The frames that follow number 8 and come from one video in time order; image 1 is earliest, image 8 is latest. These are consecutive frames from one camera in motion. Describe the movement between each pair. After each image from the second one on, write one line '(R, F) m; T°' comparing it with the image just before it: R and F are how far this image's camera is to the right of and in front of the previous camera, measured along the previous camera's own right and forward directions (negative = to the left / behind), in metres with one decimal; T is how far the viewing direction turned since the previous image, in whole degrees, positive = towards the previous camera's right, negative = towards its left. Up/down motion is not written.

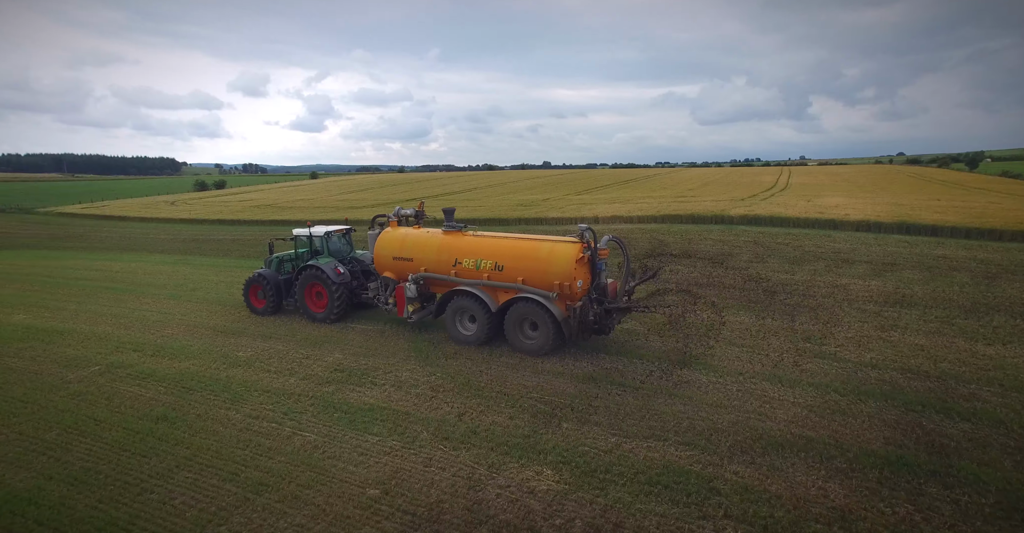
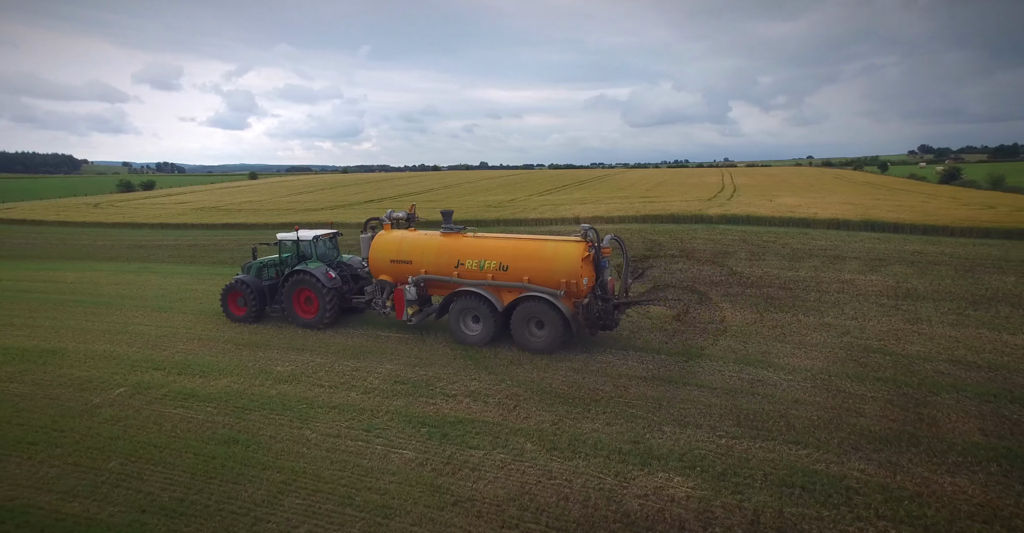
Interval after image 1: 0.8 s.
(-1.6, +0.3) m; +5°
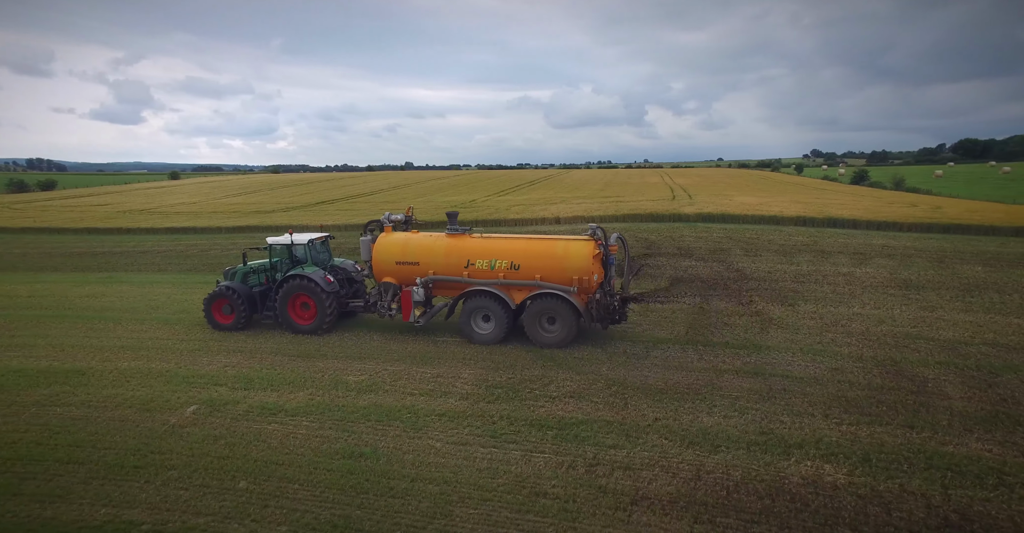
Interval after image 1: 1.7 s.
(-2.0, +0.1) m; +6°
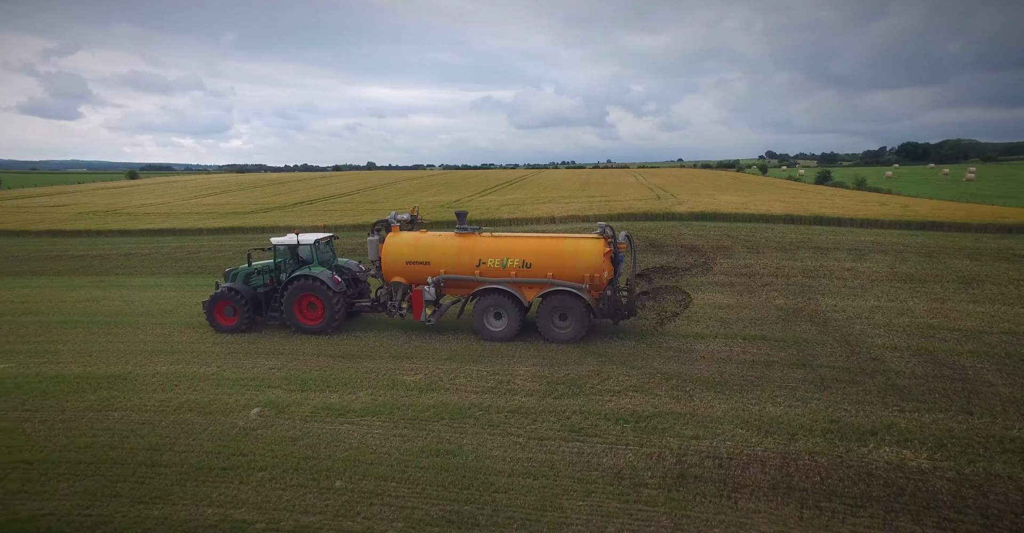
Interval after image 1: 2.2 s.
(-1.2, 0.0) m; +3°
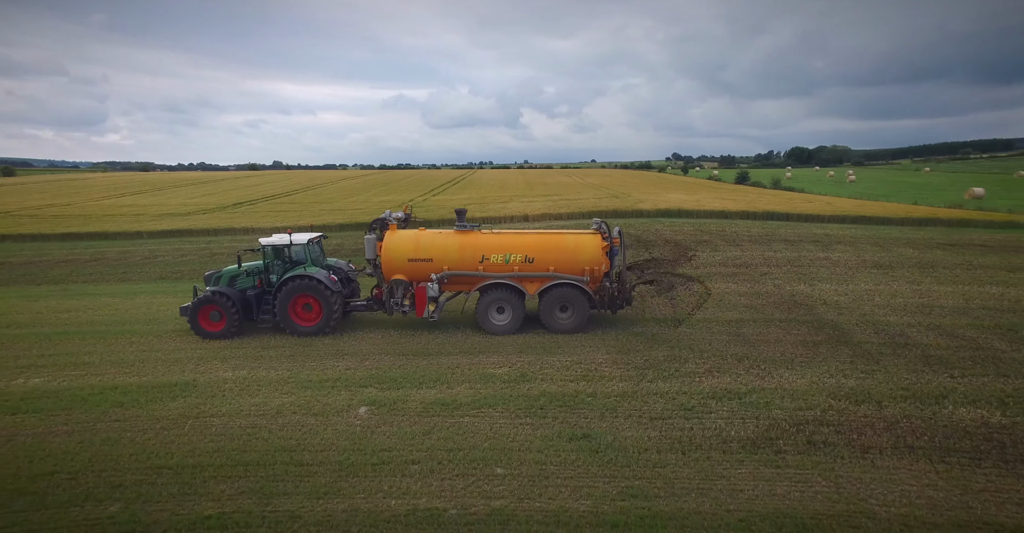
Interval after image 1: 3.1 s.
(-2.1, -0.1) m; +7°
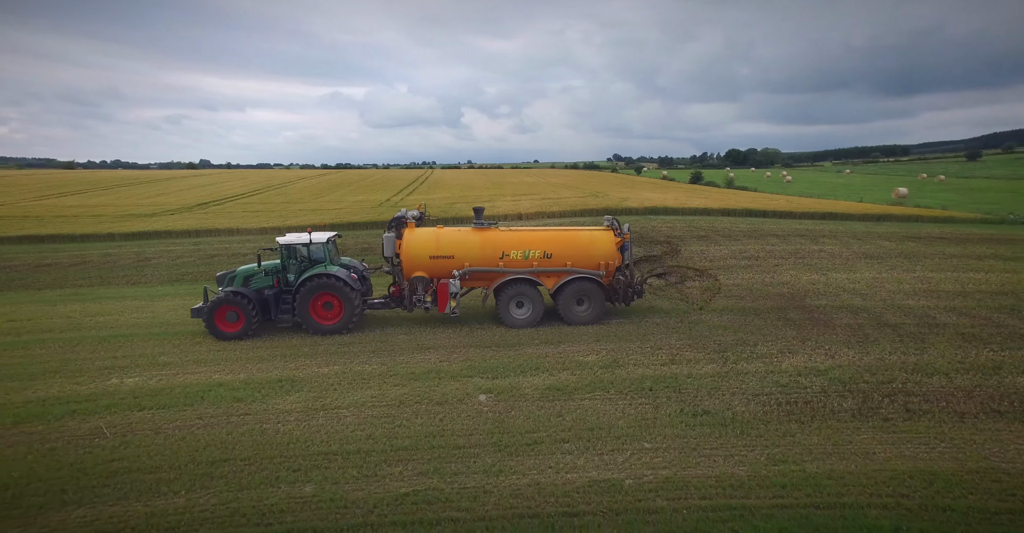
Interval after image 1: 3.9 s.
(-1.9, -0.2) m; +4°
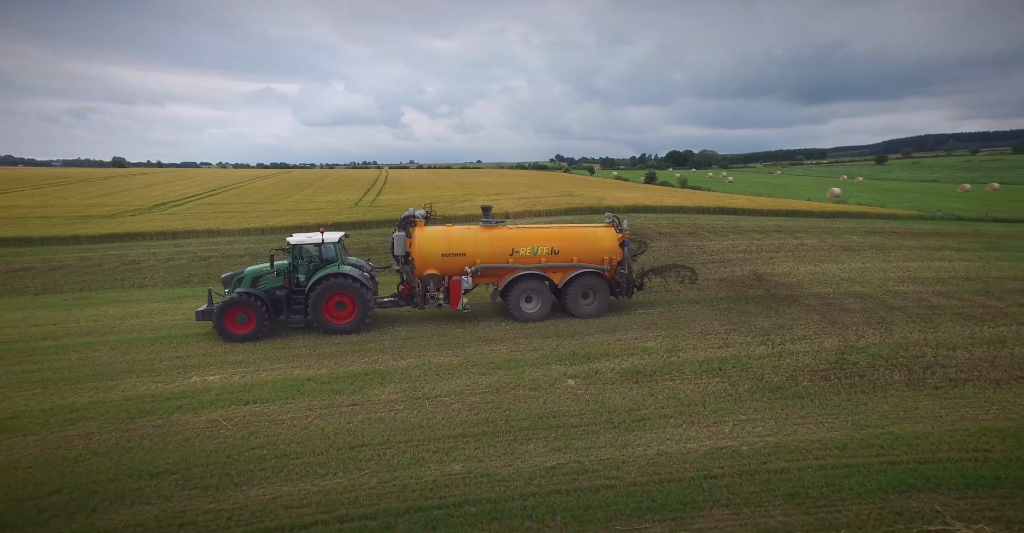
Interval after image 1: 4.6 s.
(-1.7, -0.3) m; +5°
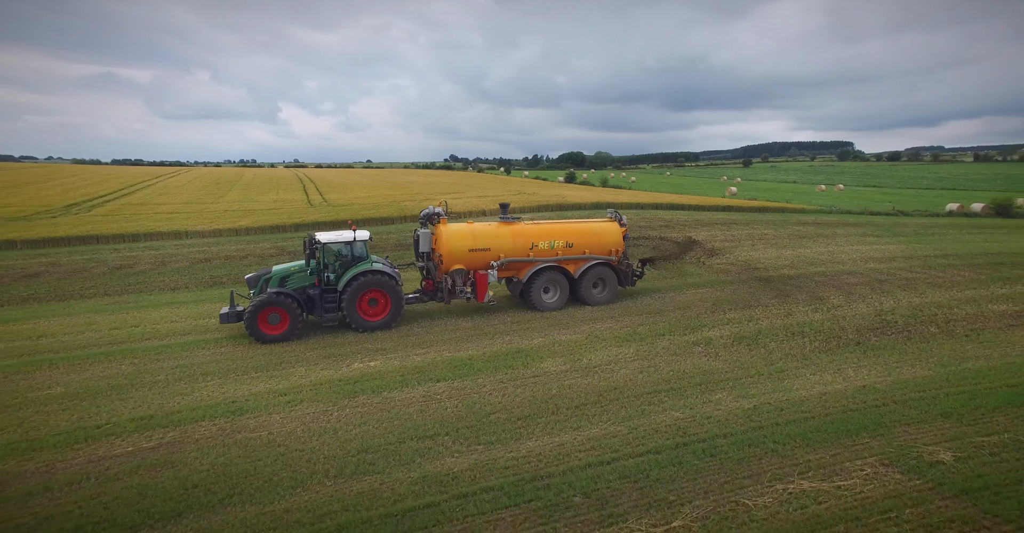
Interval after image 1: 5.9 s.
(-3.2, -0.6) m; +8°
